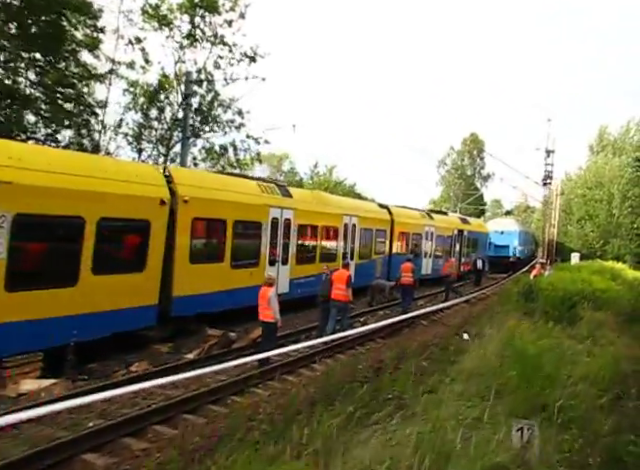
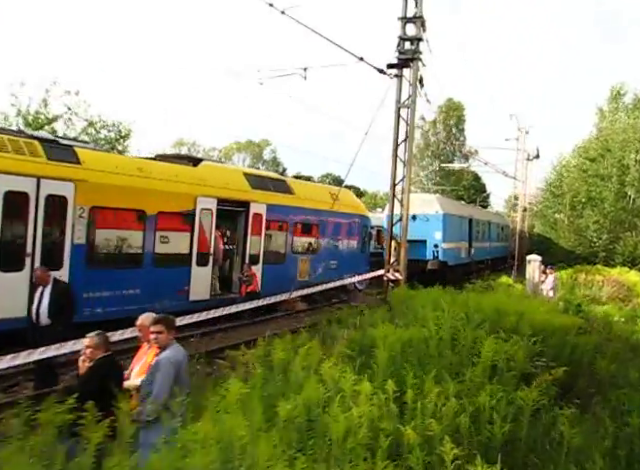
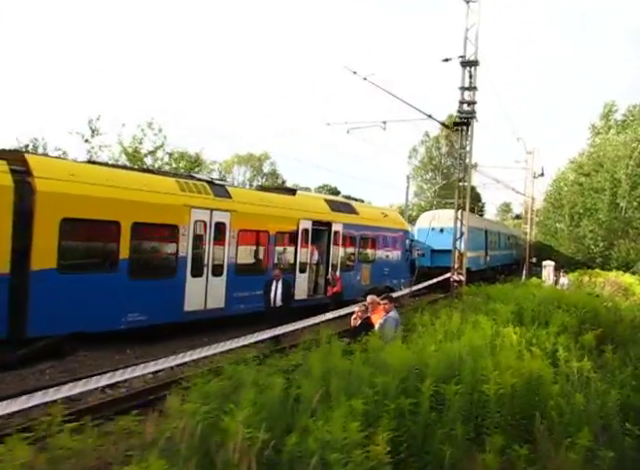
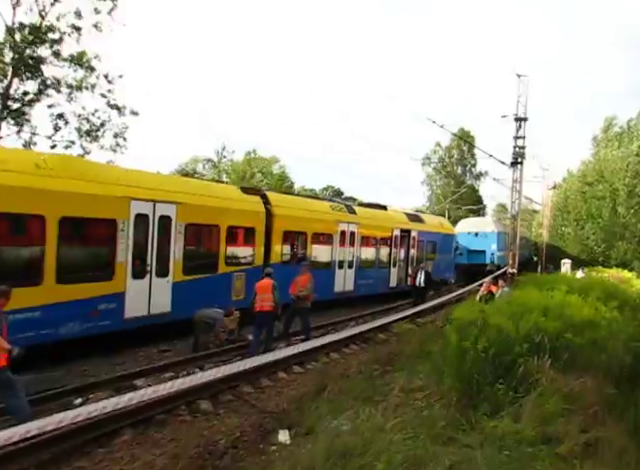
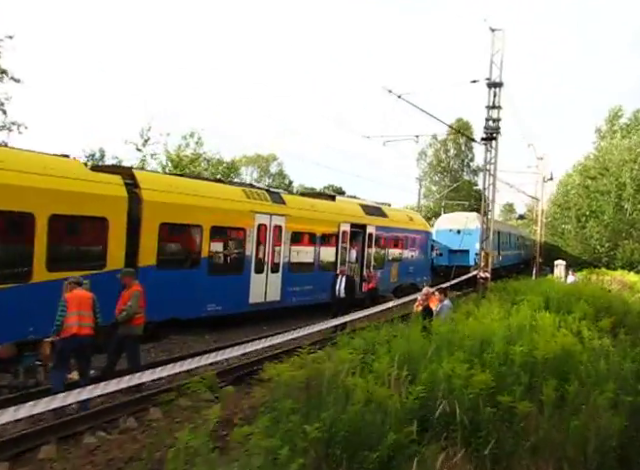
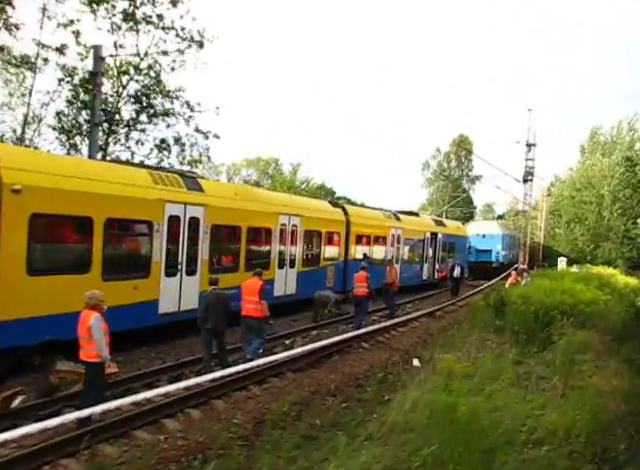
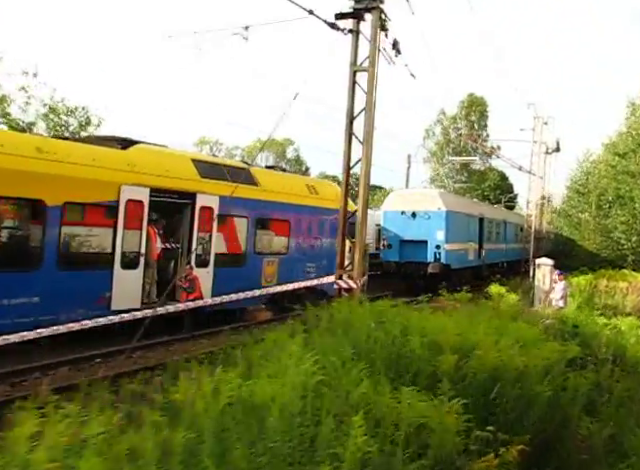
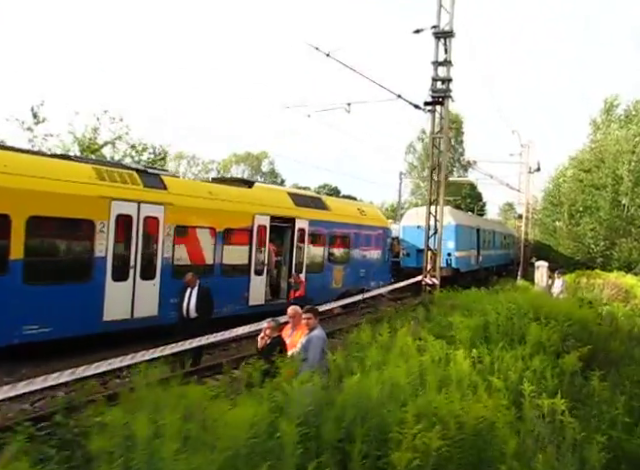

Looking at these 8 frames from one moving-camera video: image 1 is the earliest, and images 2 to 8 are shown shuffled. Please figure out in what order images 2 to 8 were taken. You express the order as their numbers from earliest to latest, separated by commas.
6, 4, 5, 3, 8, 2, 7
